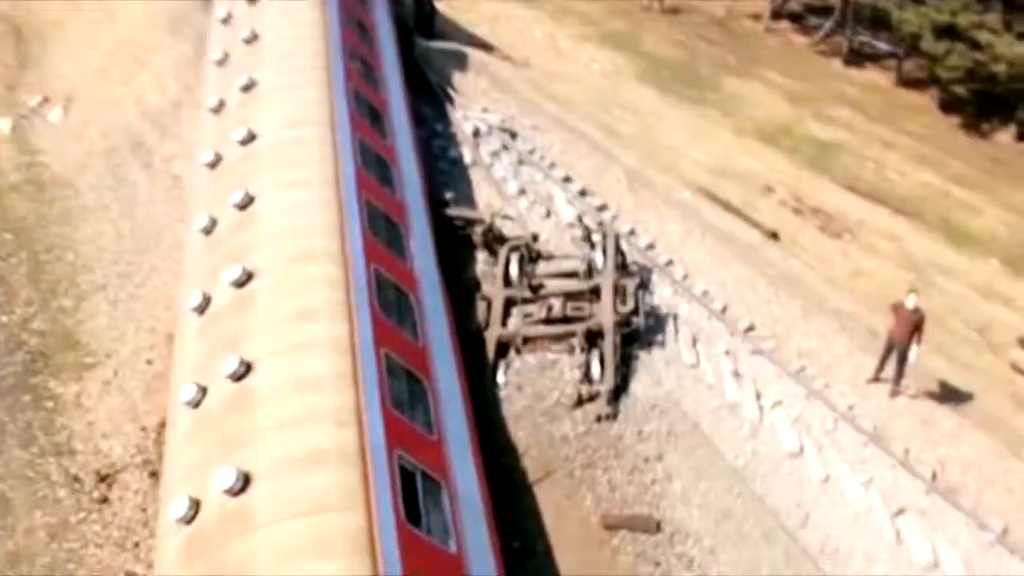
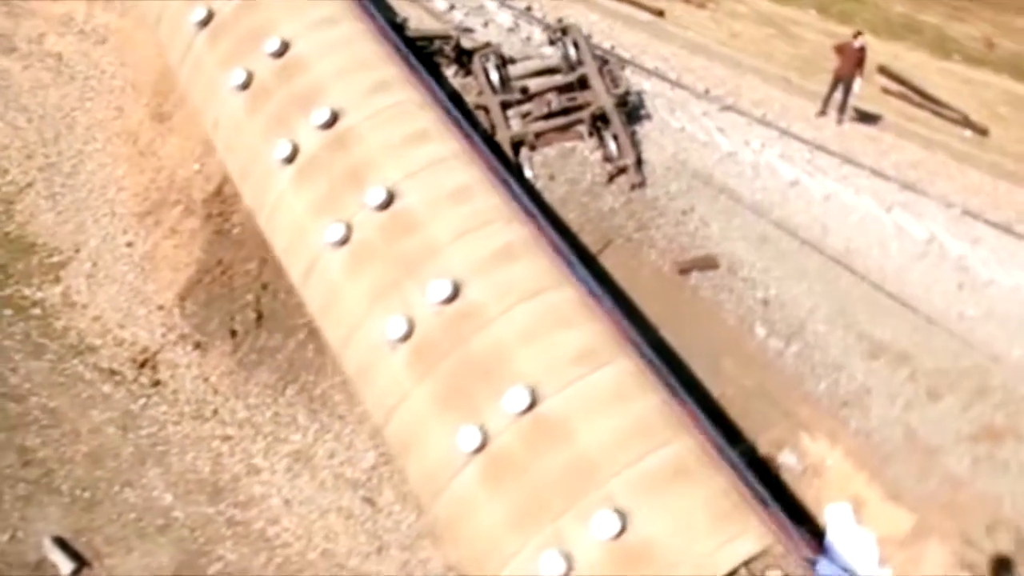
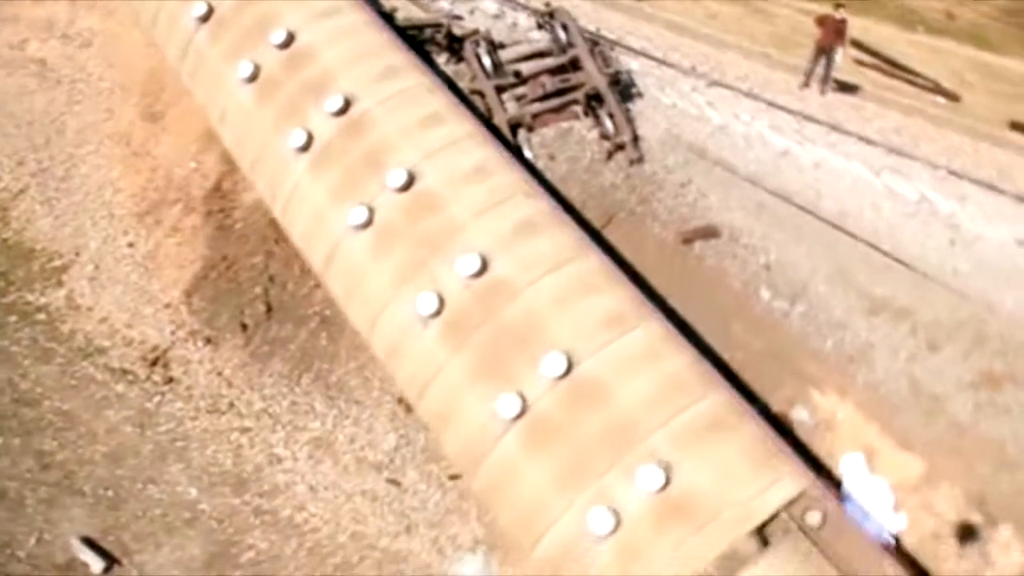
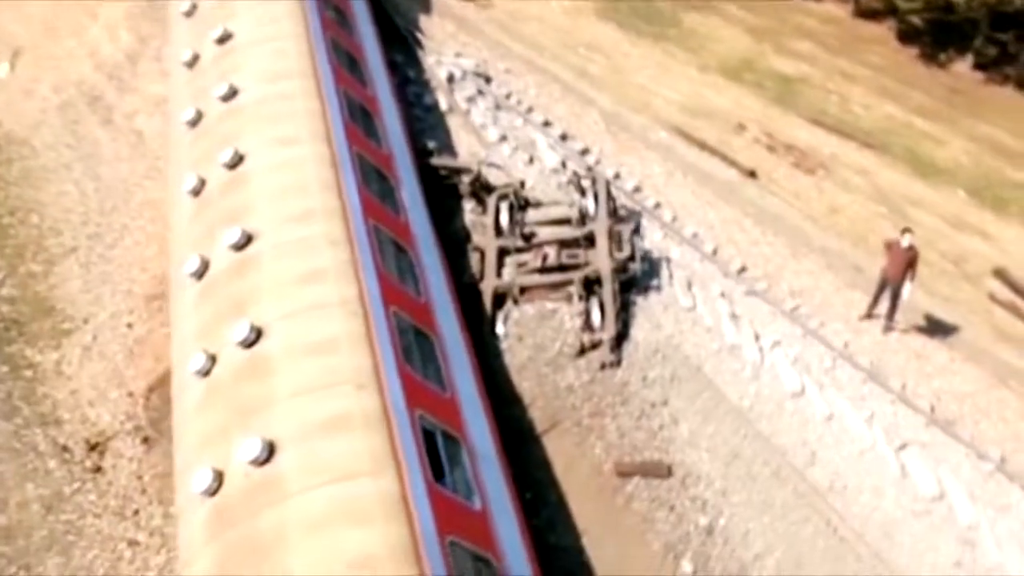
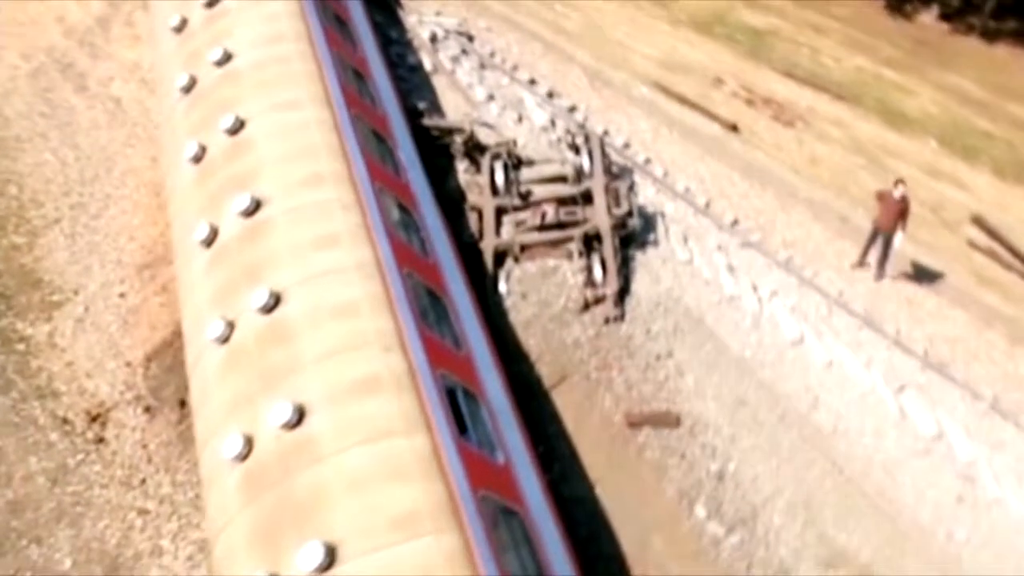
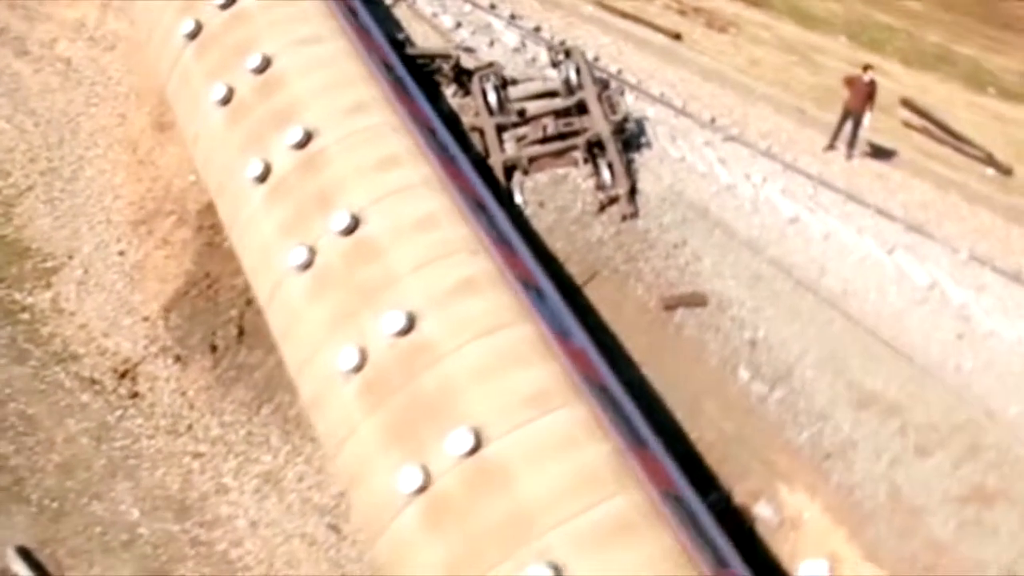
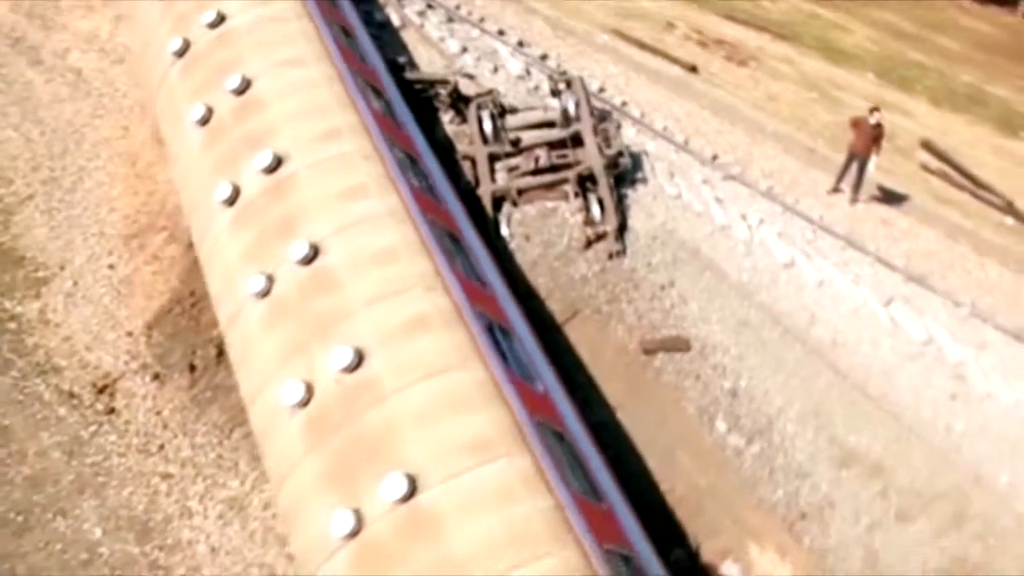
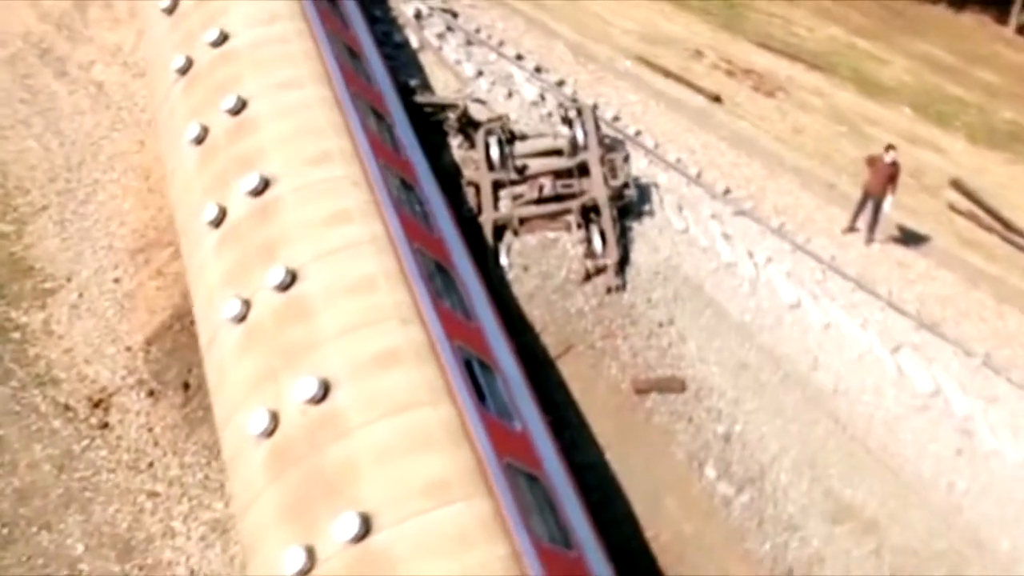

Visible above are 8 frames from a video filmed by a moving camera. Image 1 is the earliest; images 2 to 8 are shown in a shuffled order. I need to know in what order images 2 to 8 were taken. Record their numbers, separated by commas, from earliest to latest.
4, 5, 8, 7, 6, 2, 3
